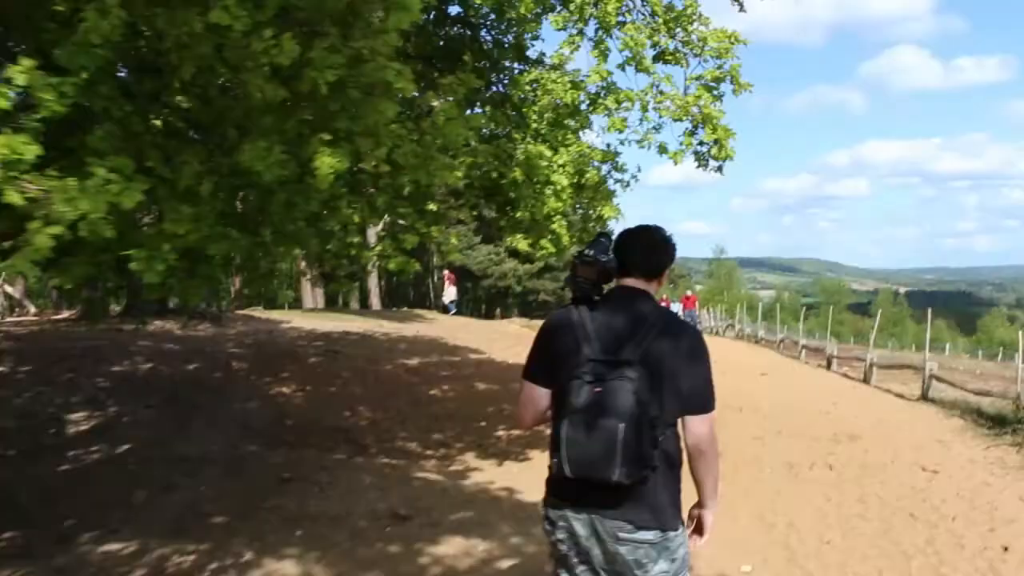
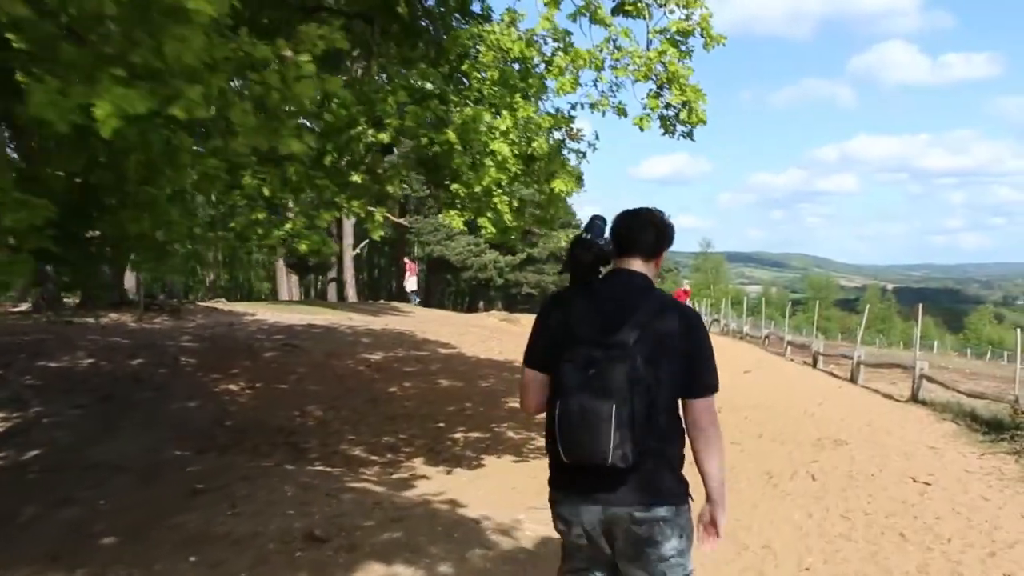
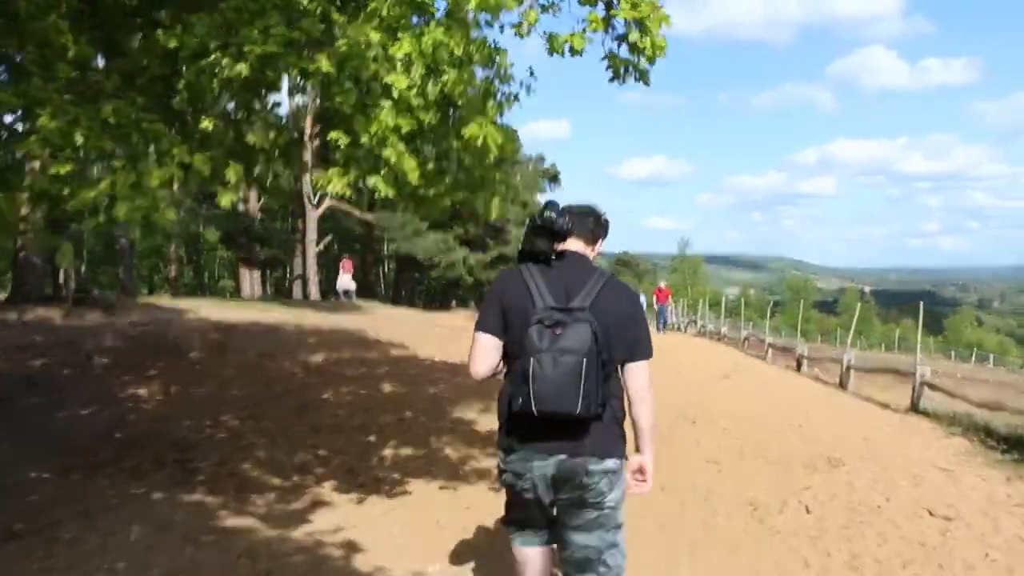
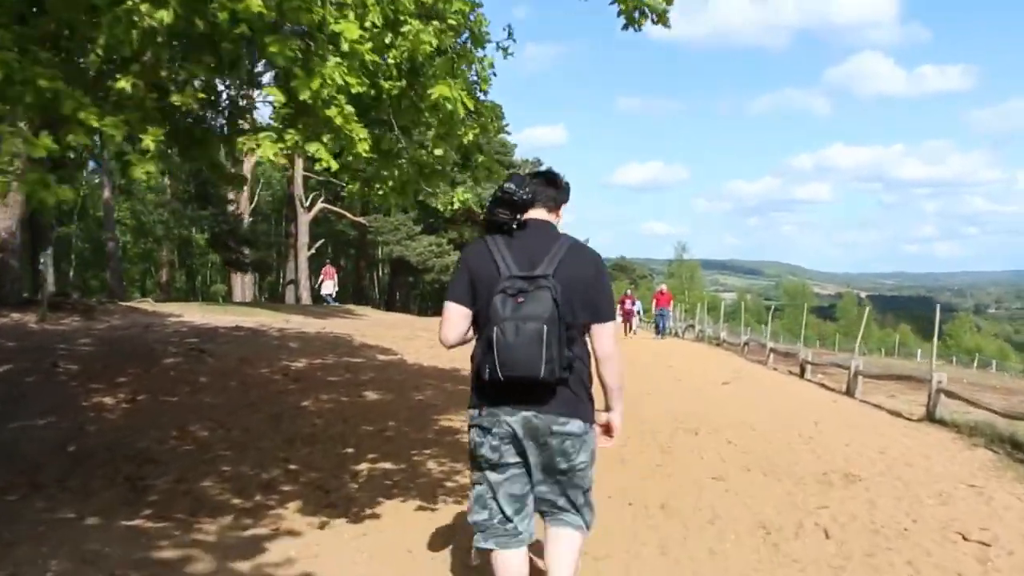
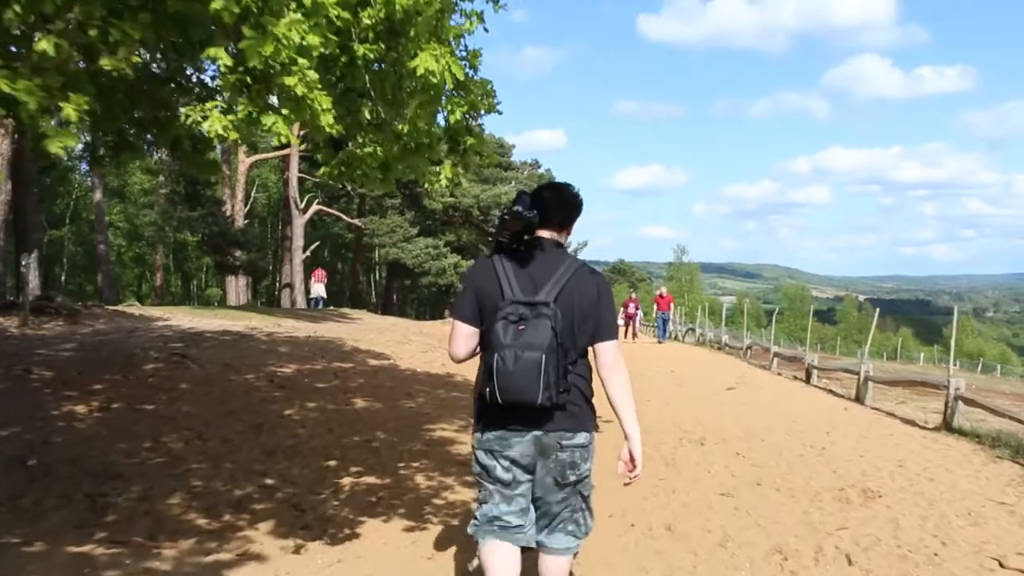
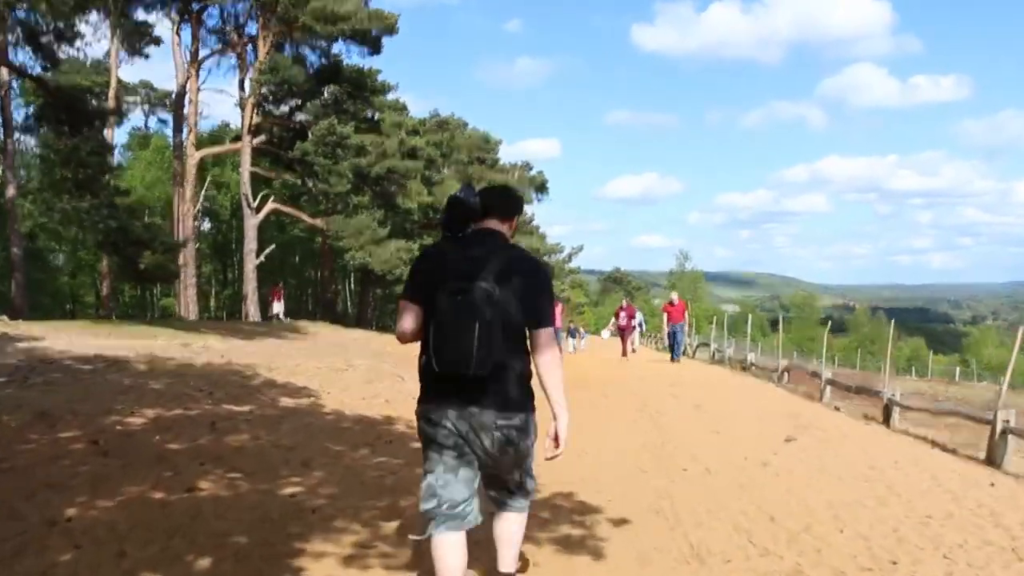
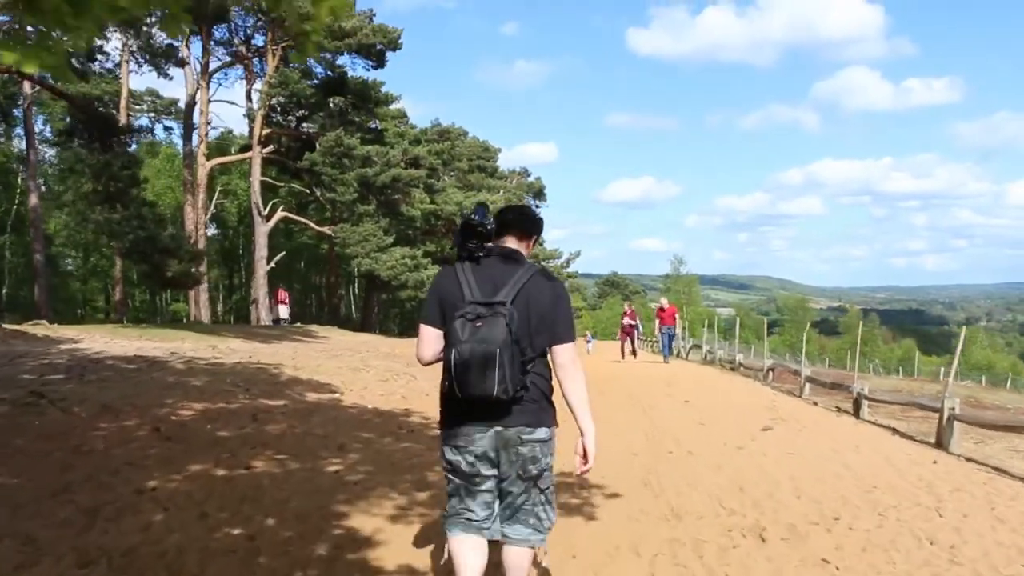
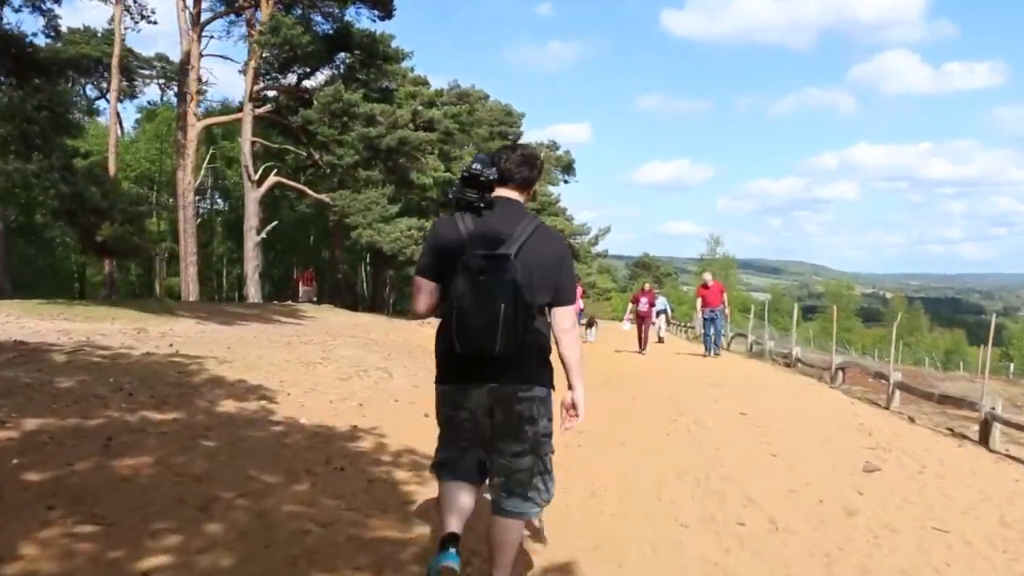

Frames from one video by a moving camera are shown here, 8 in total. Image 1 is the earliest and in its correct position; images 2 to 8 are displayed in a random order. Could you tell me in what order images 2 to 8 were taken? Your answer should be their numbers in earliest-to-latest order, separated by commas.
2, 3, 4, 5, 7, 6, 8
